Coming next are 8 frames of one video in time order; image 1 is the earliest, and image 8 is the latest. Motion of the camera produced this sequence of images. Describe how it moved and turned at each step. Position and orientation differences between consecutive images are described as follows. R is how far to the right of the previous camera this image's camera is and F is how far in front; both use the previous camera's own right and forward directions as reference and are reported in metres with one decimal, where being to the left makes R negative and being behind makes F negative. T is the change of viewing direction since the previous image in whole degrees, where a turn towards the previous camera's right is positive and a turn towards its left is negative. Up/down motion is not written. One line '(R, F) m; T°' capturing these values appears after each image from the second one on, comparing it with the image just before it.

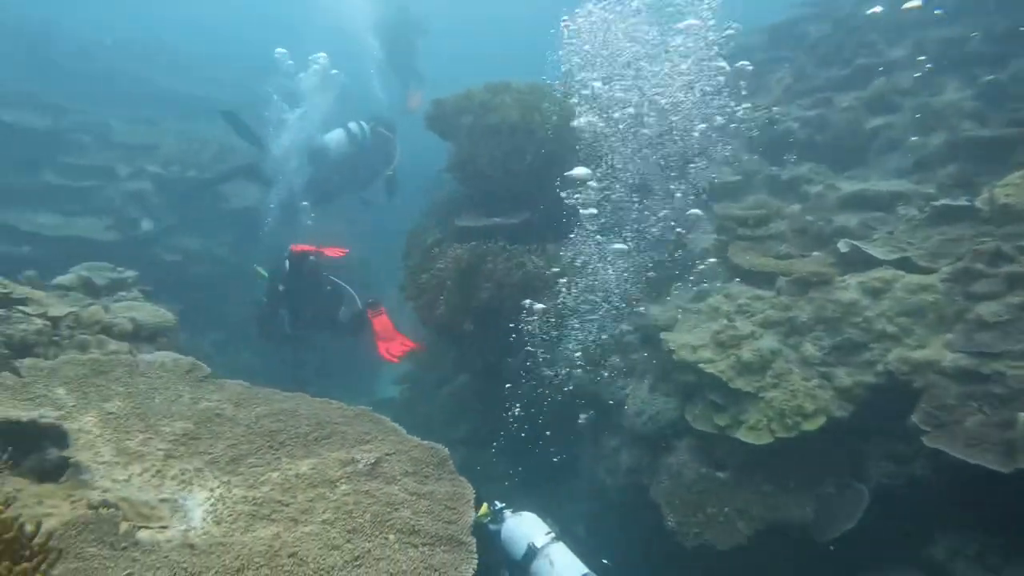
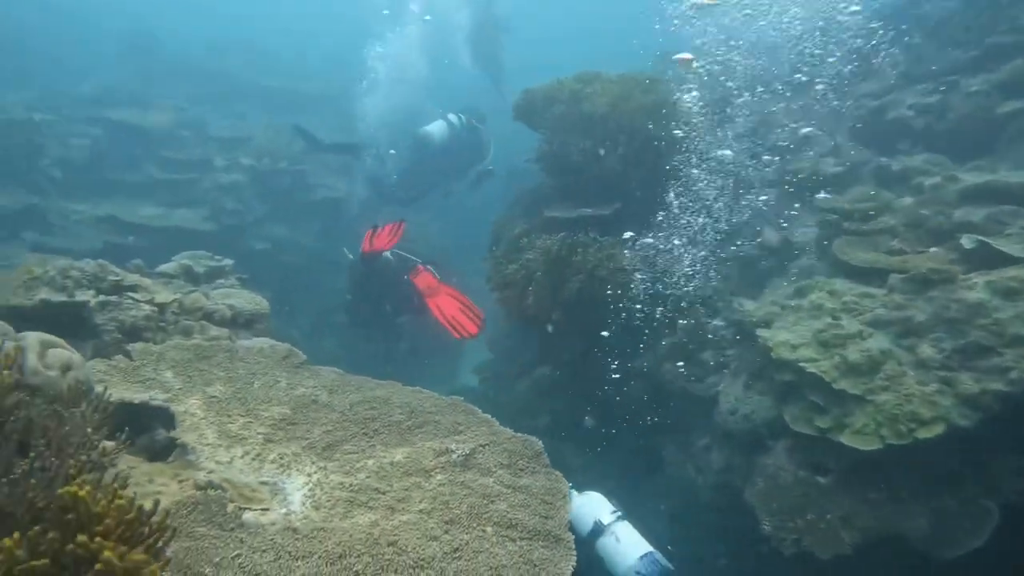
(-0.1, +0.1) m; -6°
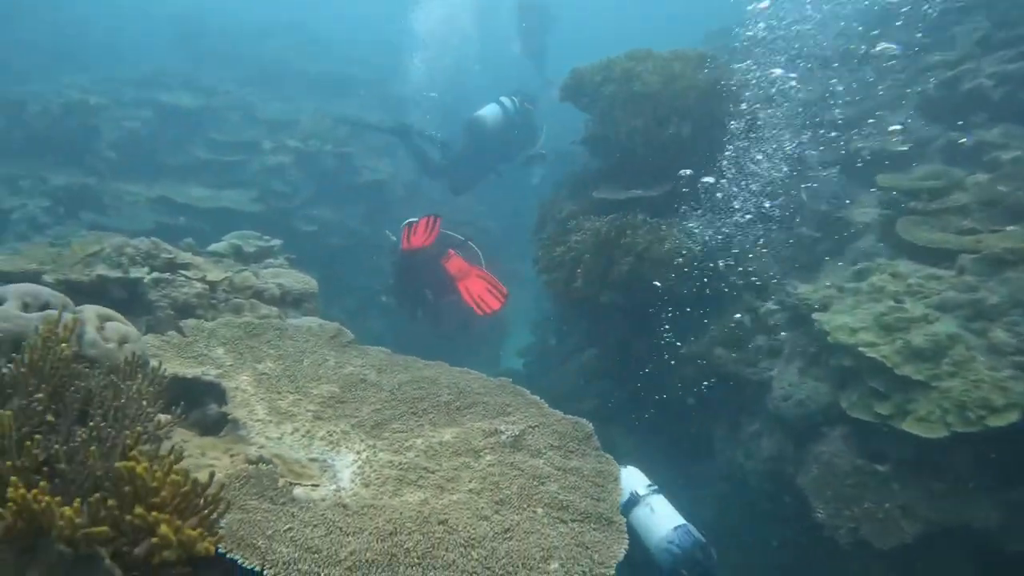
(-0.1, +0.1) m; -3°
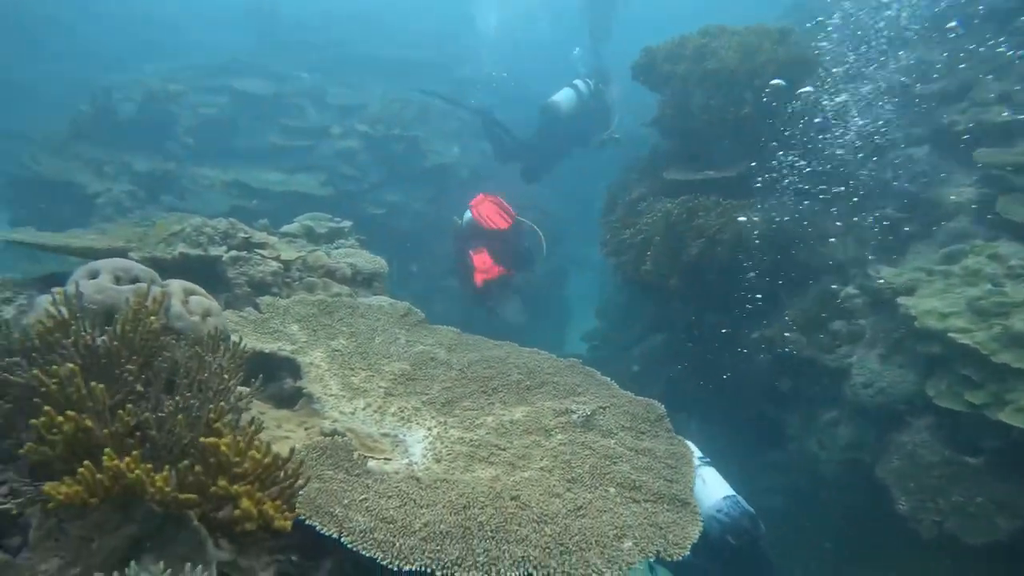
(-0.1, 0.0) m; -5°
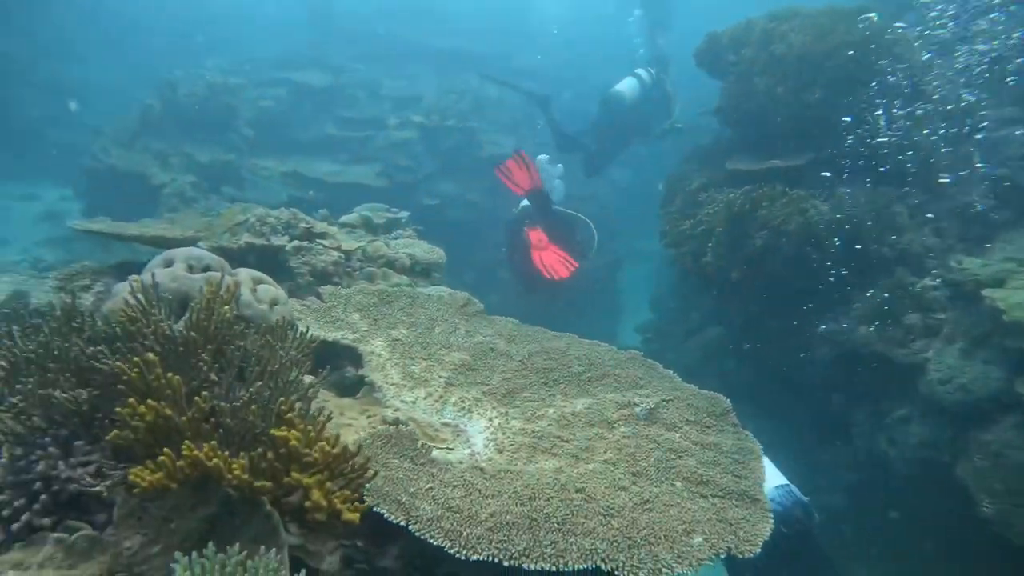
(-0.1, 0.0) m; -4°
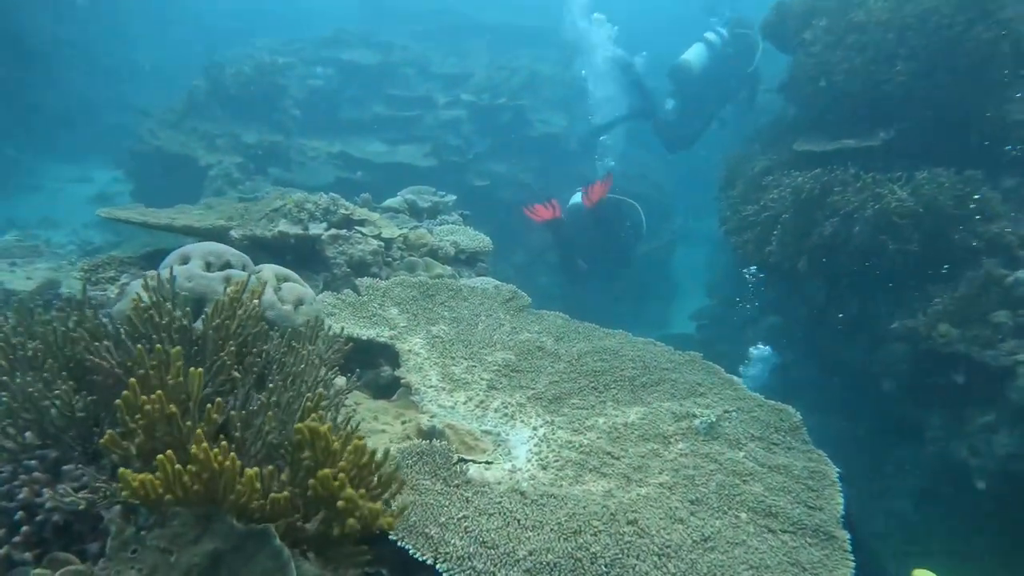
(0.0, +0.4) m; -4°
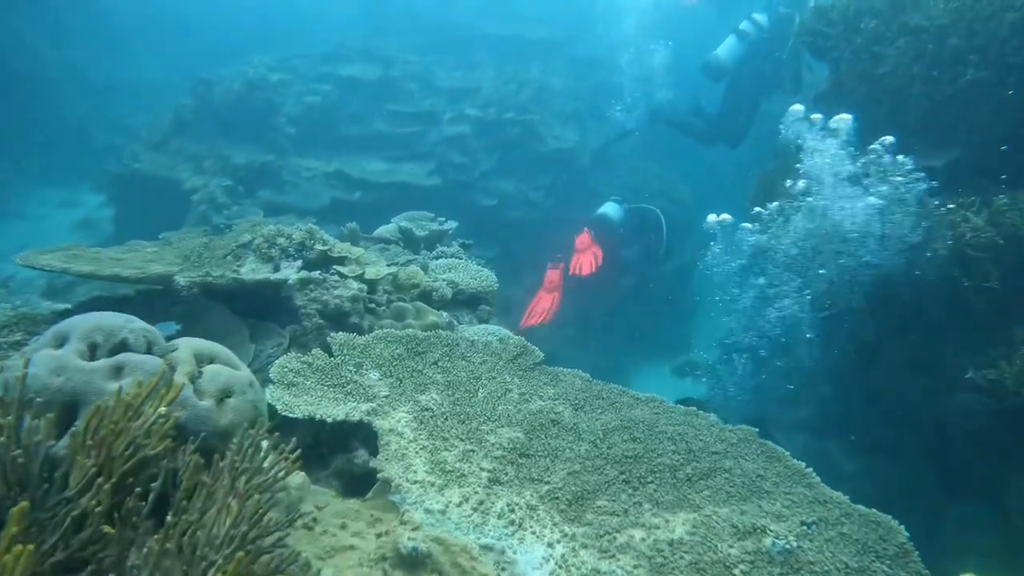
(0.0, +0.9) m; -1°
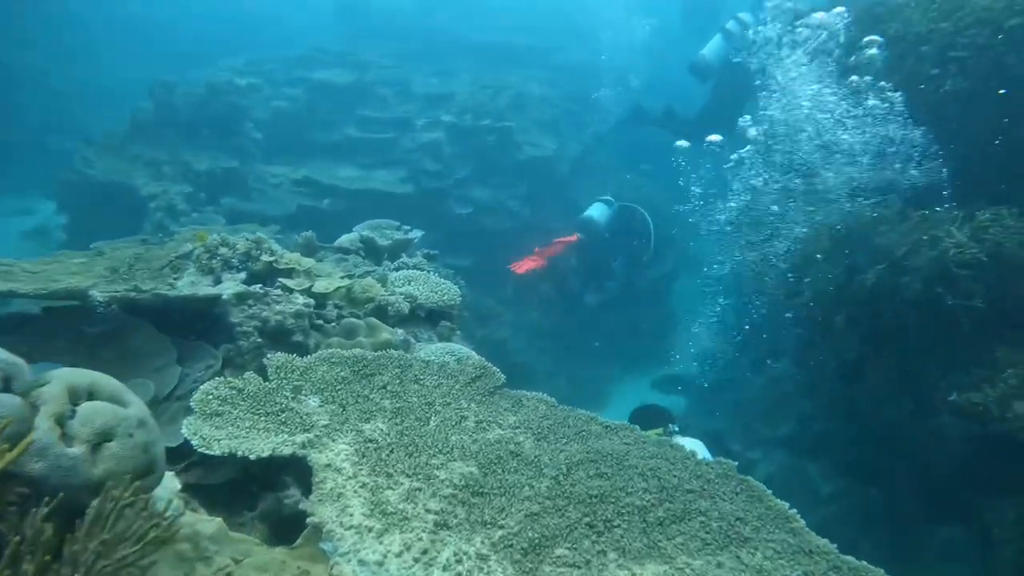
(+0.1, +0.4) m; +1°
